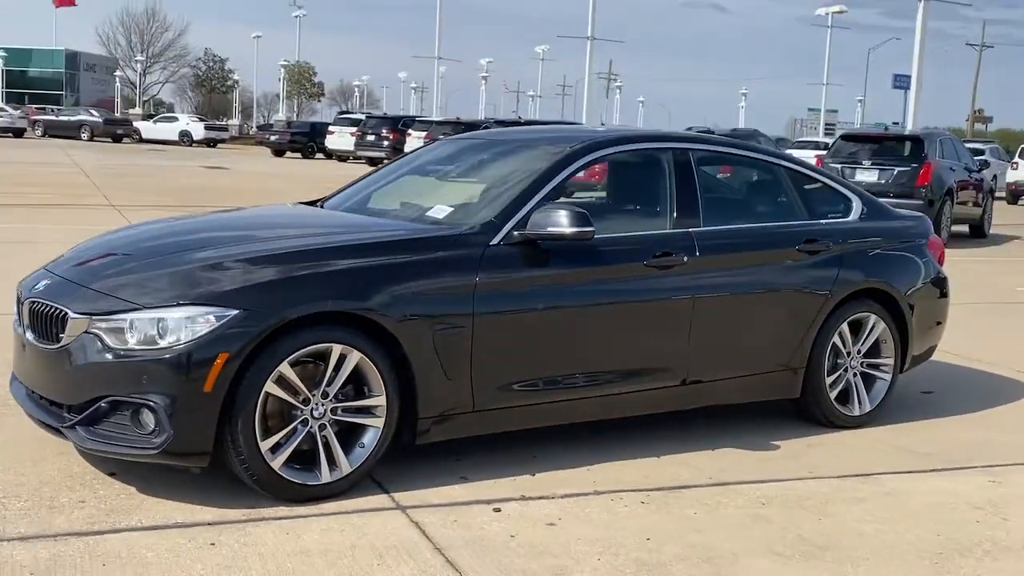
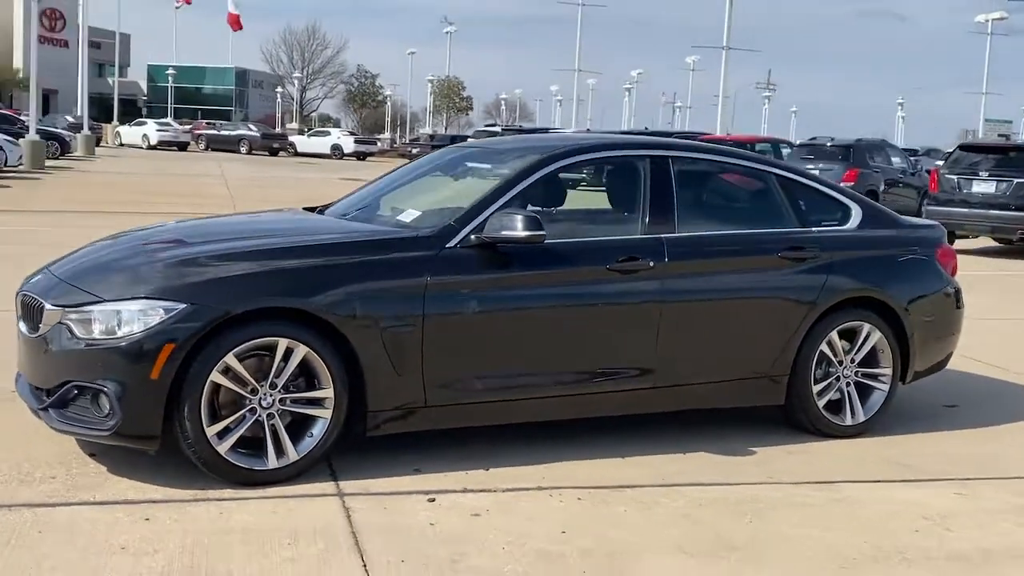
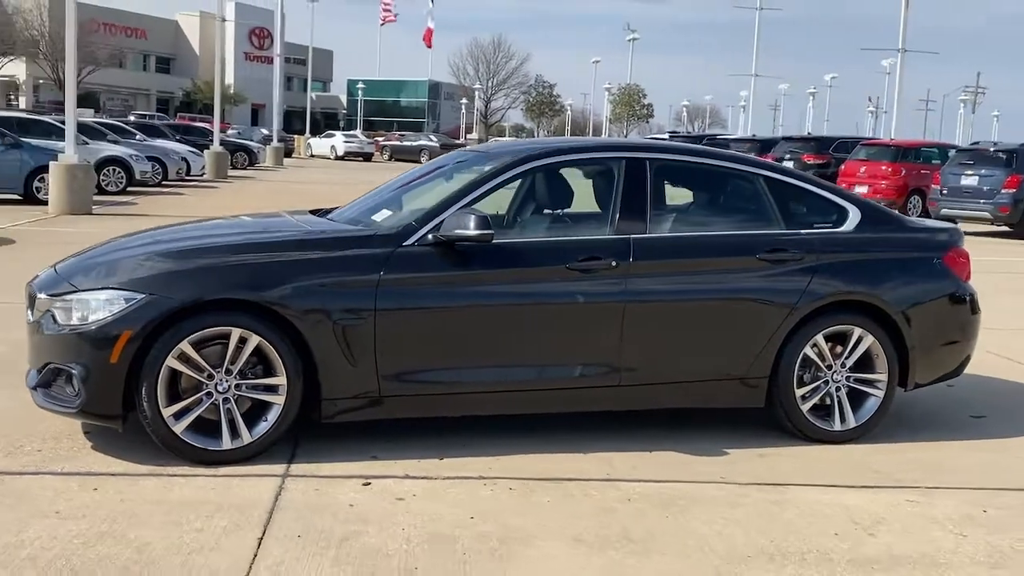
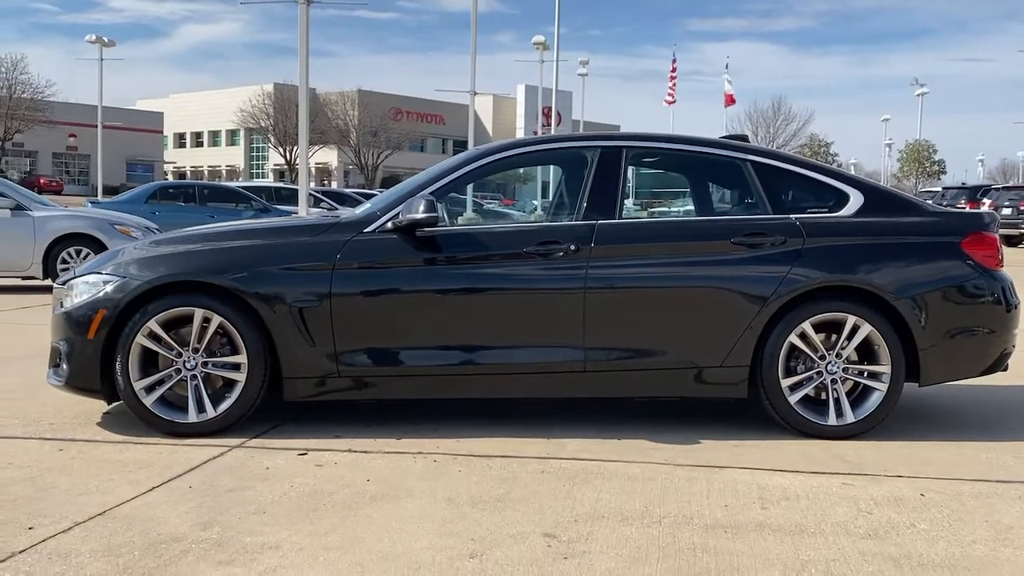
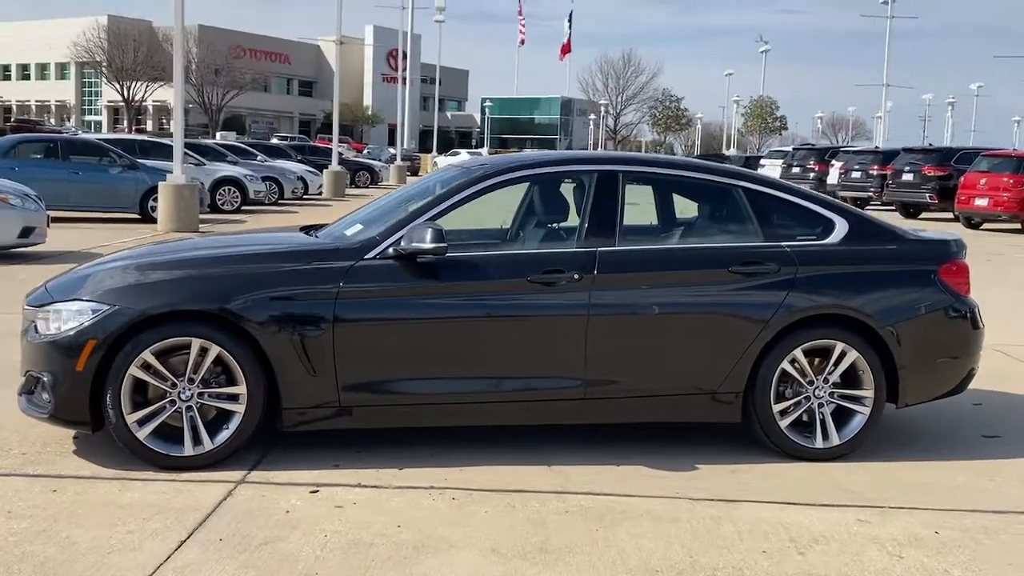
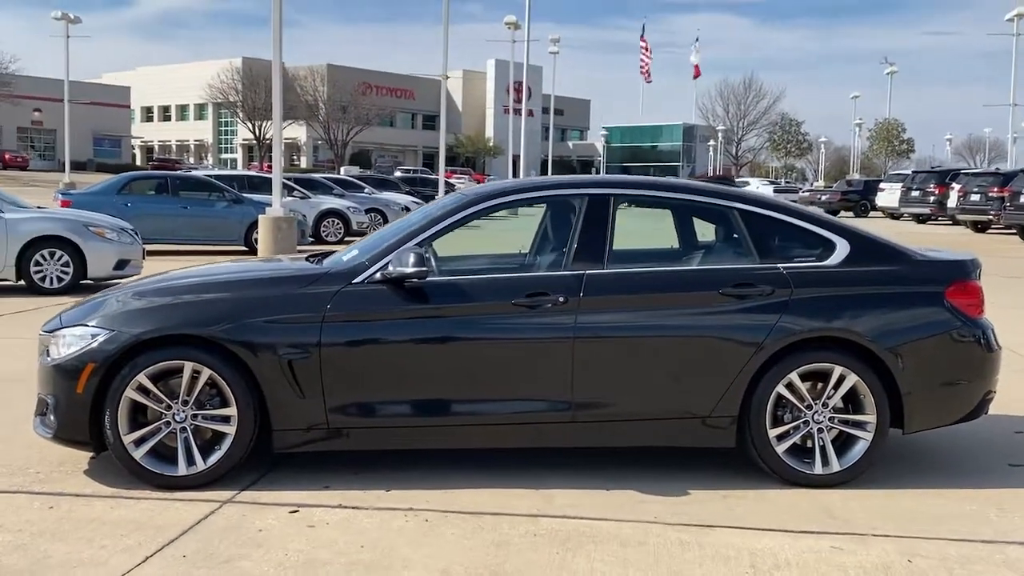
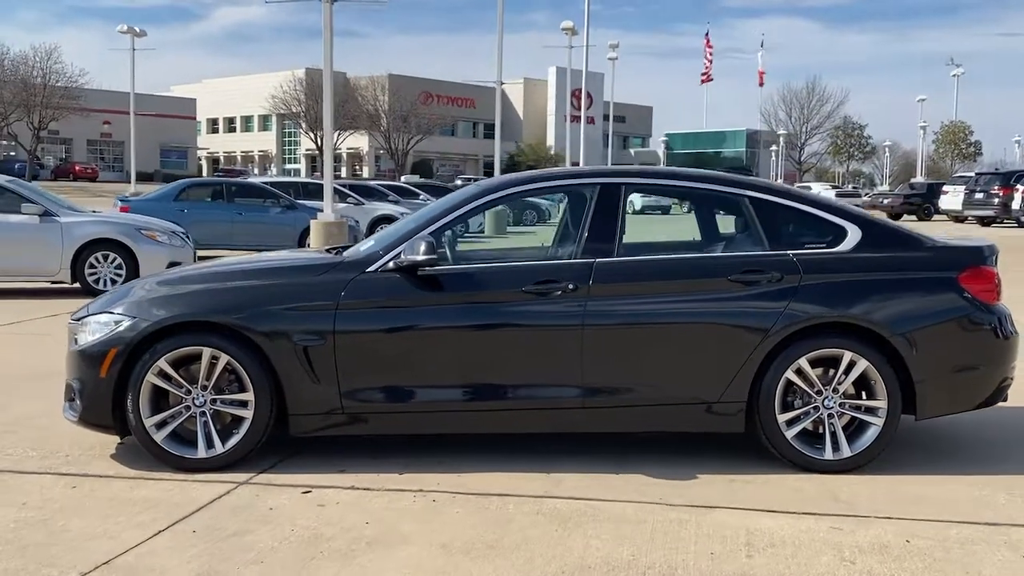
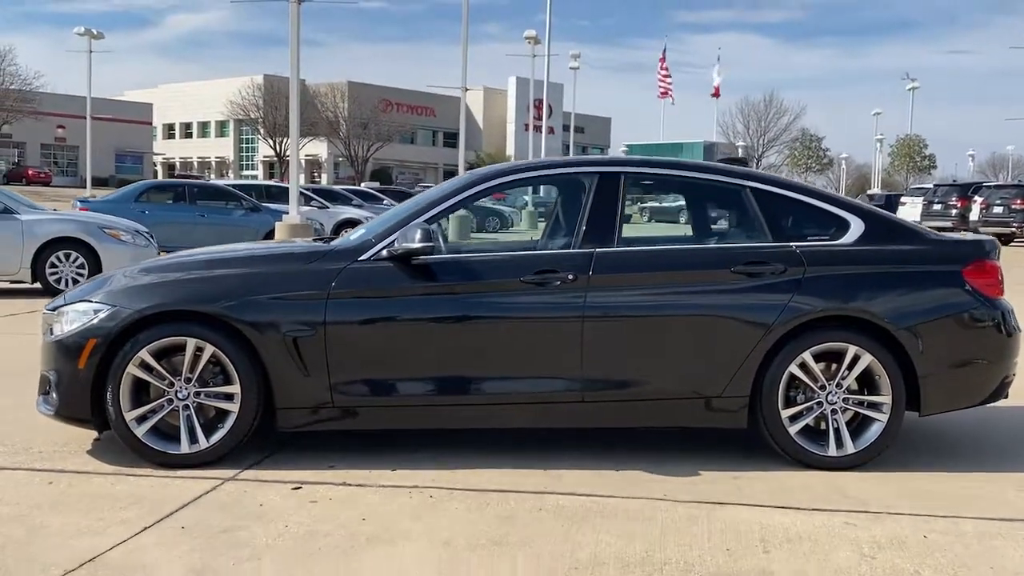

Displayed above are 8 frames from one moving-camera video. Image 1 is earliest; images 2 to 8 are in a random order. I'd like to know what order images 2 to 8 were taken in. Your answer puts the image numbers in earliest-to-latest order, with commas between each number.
2, 3, 5, 6, 8, 4, 7
